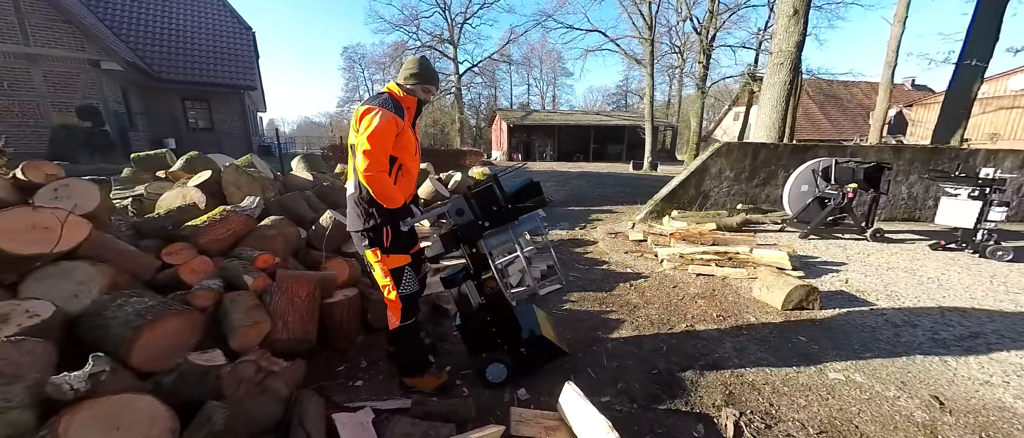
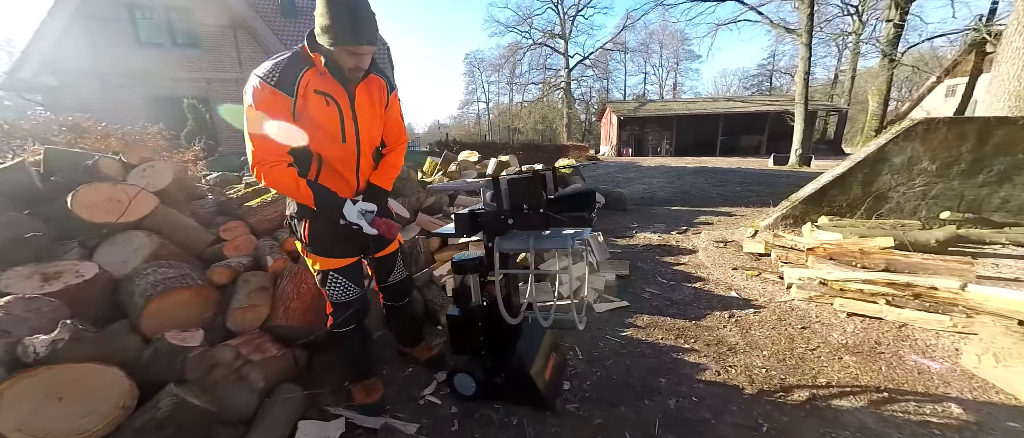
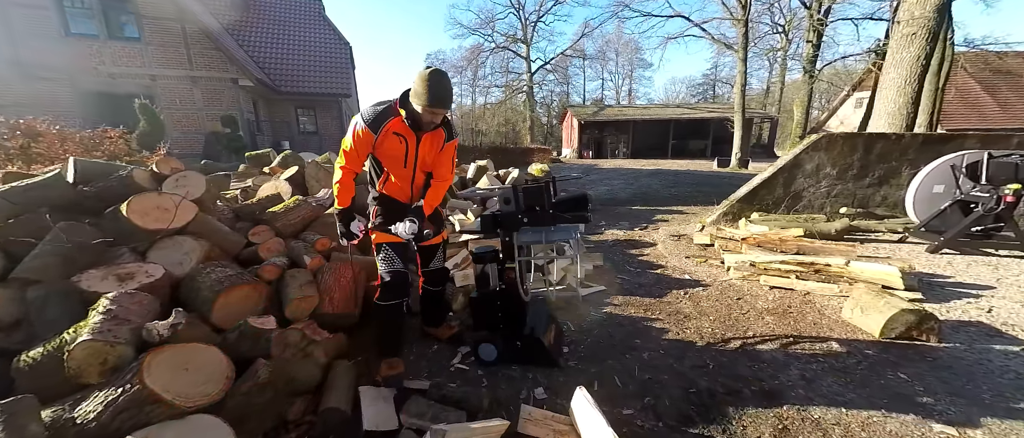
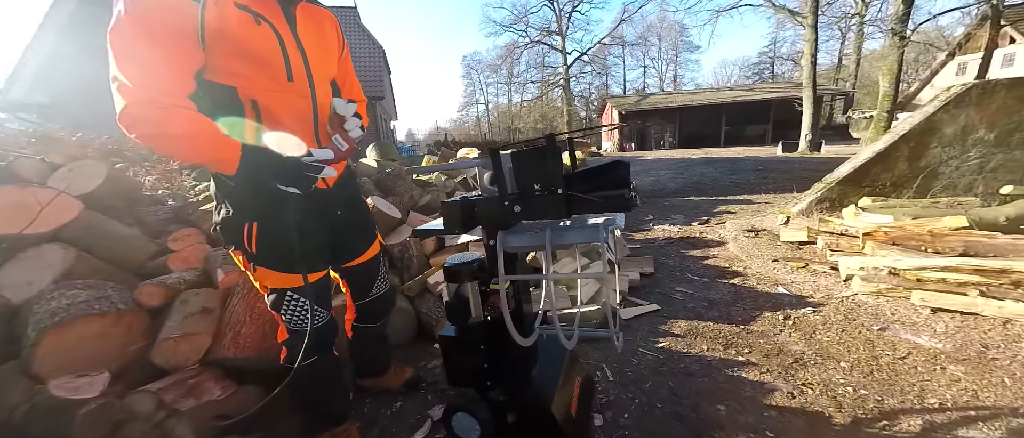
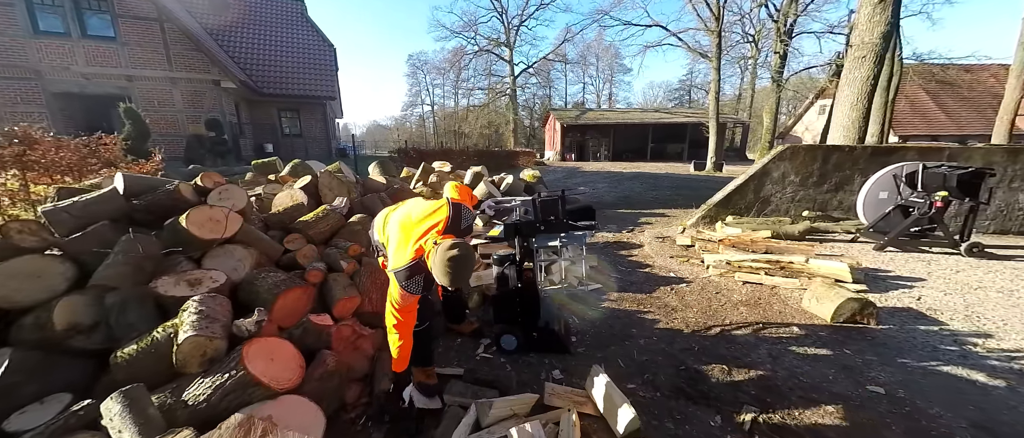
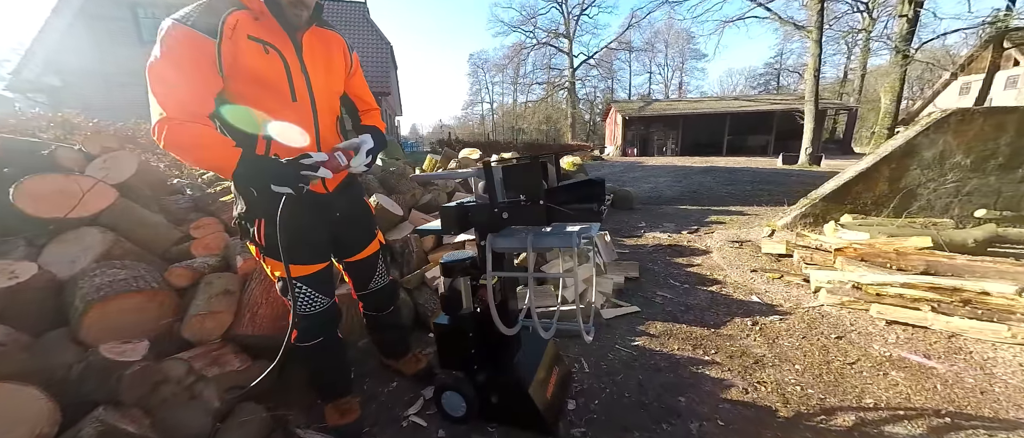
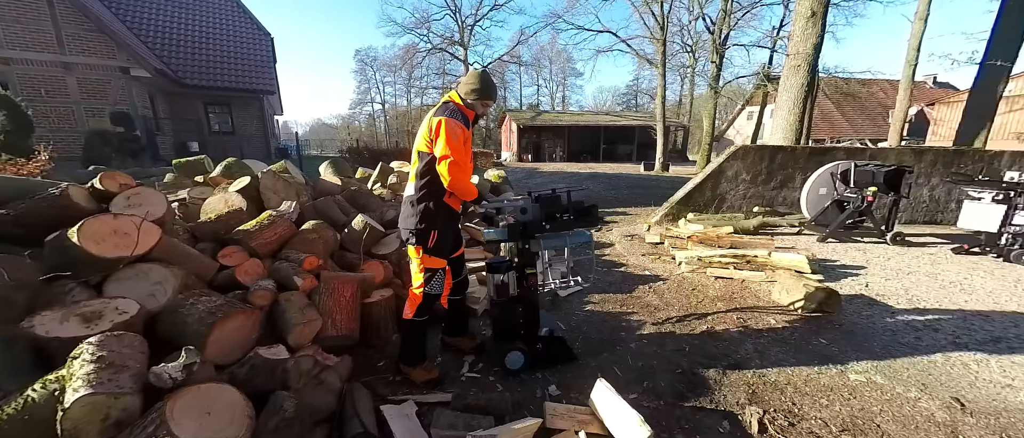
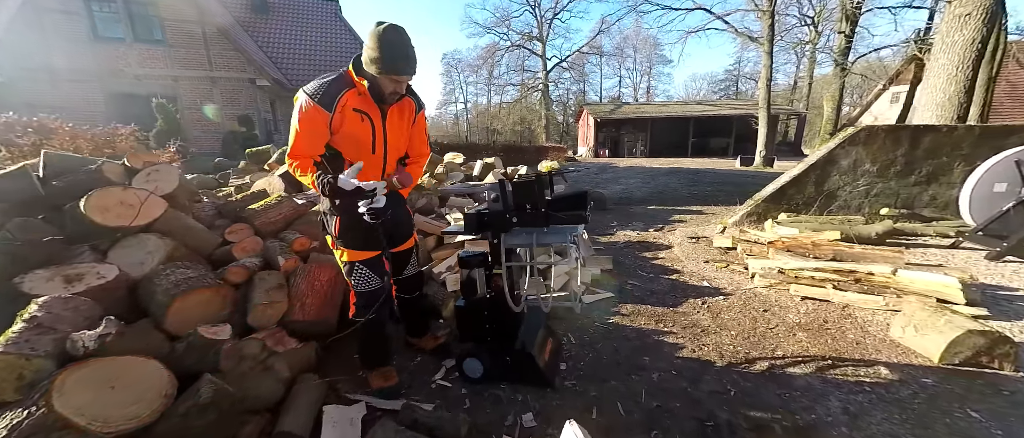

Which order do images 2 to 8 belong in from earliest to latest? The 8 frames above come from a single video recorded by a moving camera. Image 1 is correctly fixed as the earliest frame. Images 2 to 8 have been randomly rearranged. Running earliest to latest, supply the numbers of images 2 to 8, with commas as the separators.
7, 5, 3, 8, 2, 6, 4
